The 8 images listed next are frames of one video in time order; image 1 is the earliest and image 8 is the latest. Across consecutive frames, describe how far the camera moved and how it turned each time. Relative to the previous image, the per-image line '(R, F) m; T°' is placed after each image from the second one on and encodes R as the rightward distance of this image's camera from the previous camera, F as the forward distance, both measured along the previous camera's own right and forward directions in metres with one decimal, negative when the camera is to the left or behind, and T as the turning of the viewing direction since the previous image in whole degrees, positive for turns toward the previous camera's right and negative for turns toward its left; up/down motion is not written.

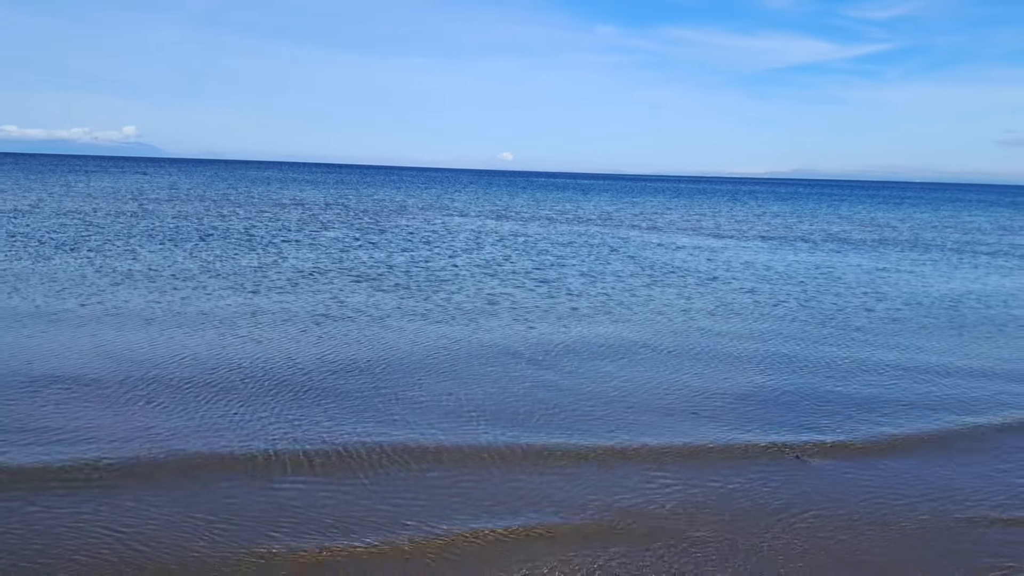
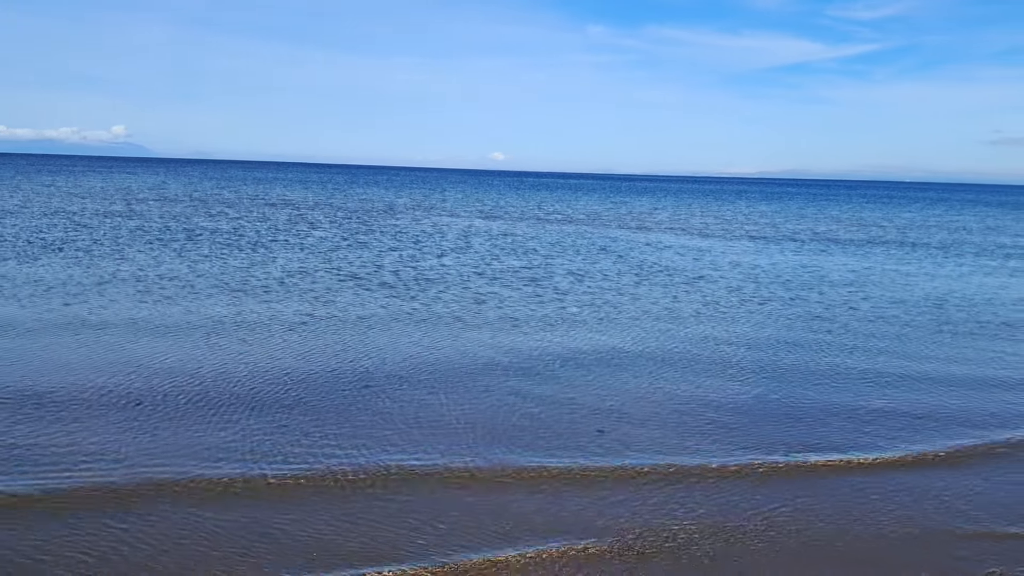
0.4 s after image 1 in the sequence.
(+0.1, -0.6) m; -9°
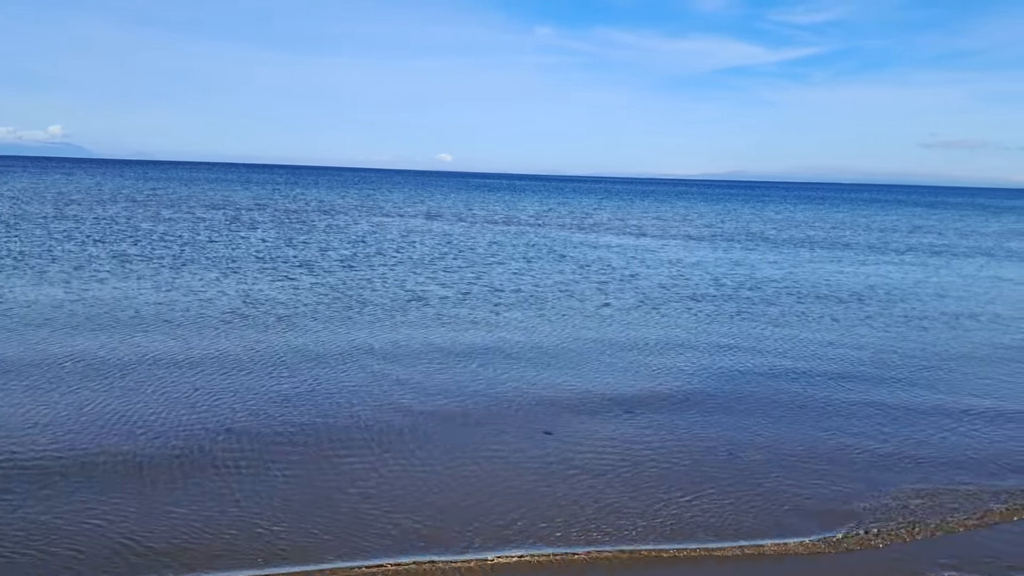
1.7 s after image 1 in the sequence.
(0.0, -0.1) m; +3°
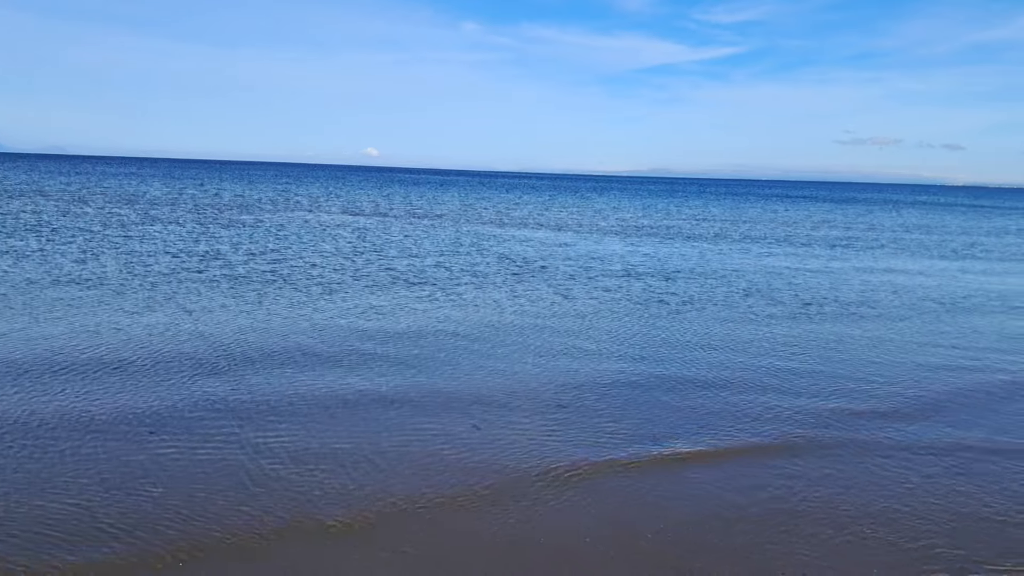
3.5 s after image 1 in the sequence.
(-0.5, -0.5) m; +4°
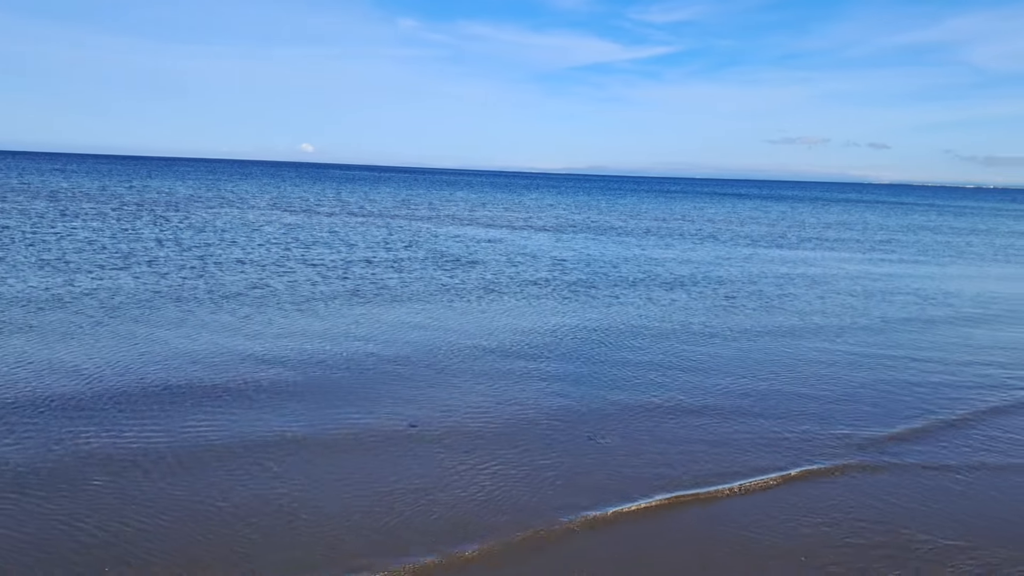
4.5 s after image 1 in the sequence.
(0.0, +0.3) m; +4°
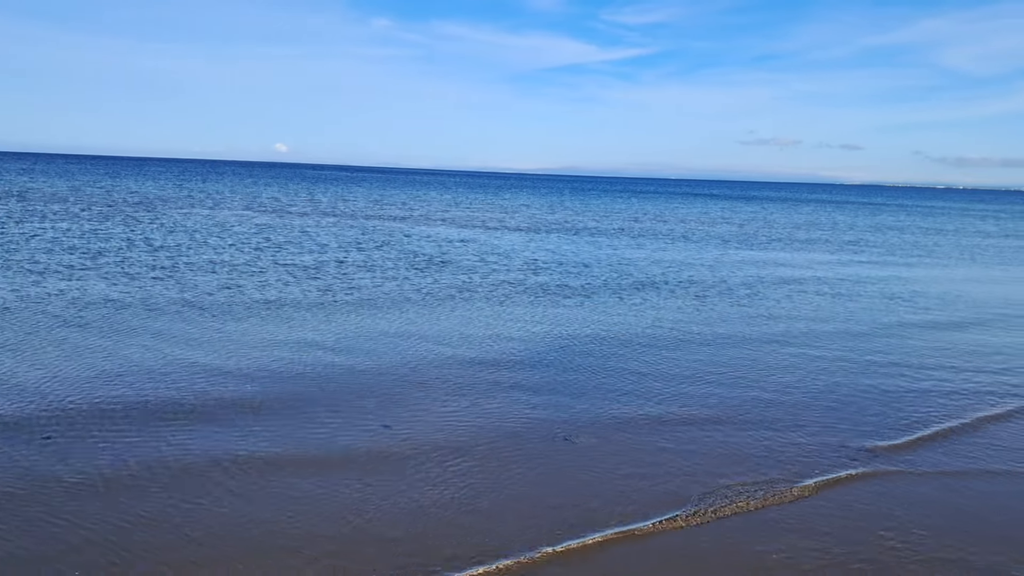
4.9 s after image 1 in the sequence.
(+0.3, 0.0) m; -6°
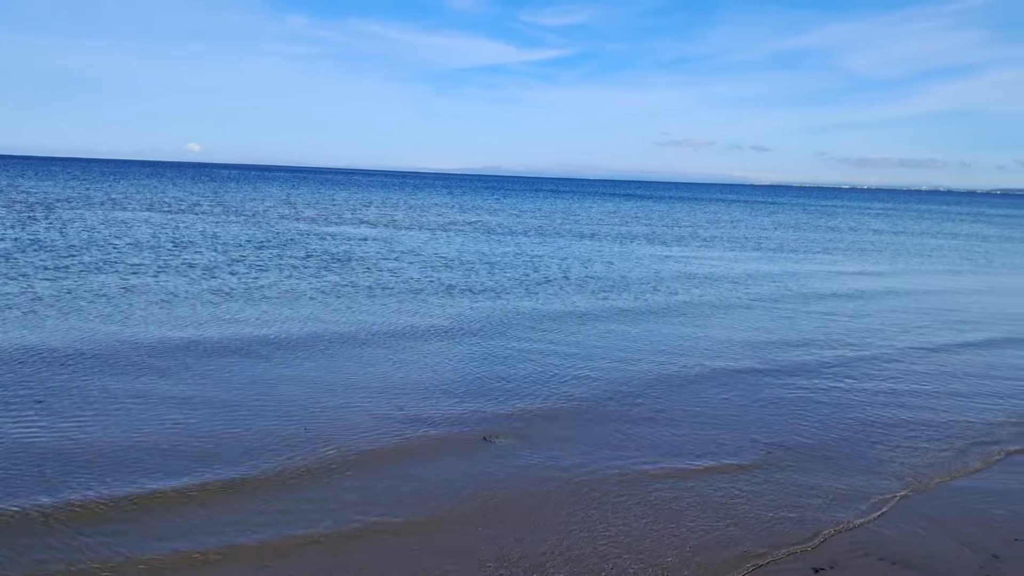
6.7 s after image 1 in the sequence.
(-0.3, +1.0) m; +5°
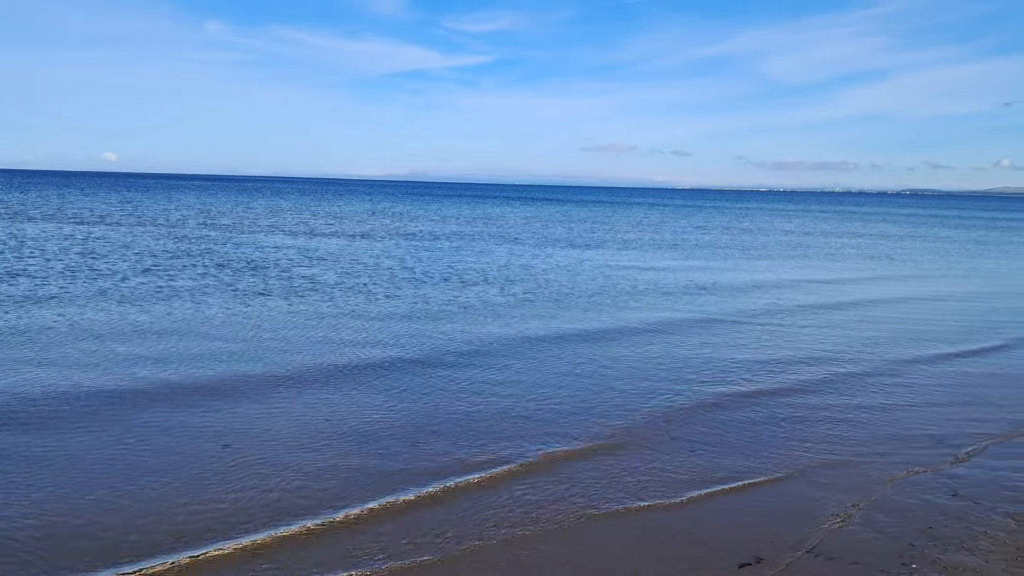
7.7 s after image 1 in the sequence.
(+0.1, 0.0) m; +4°
